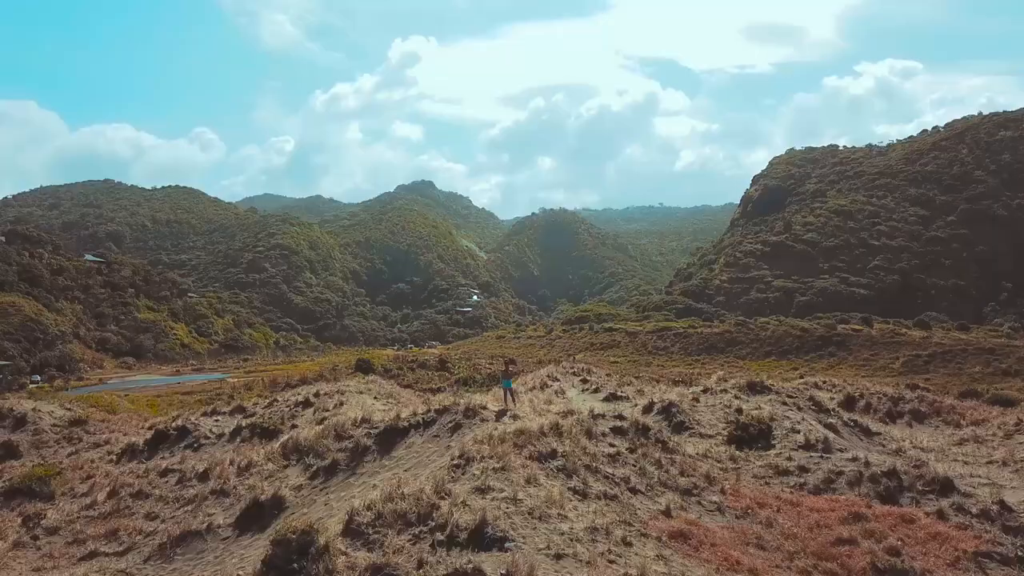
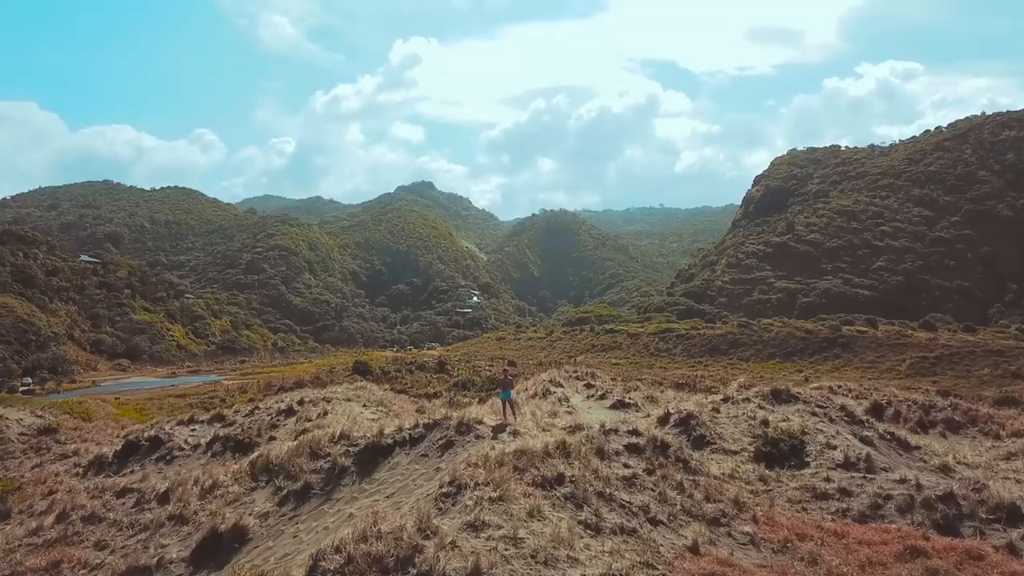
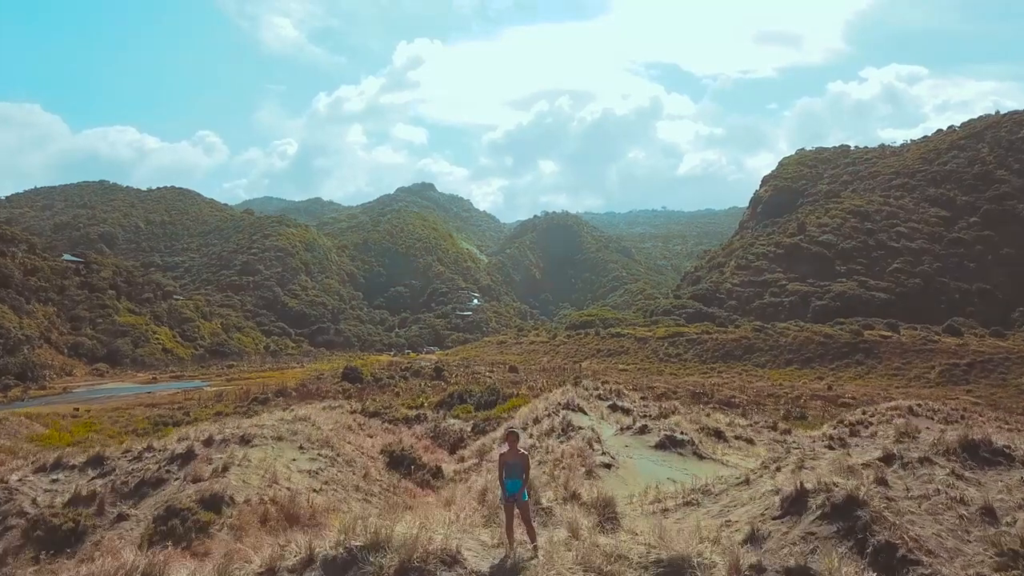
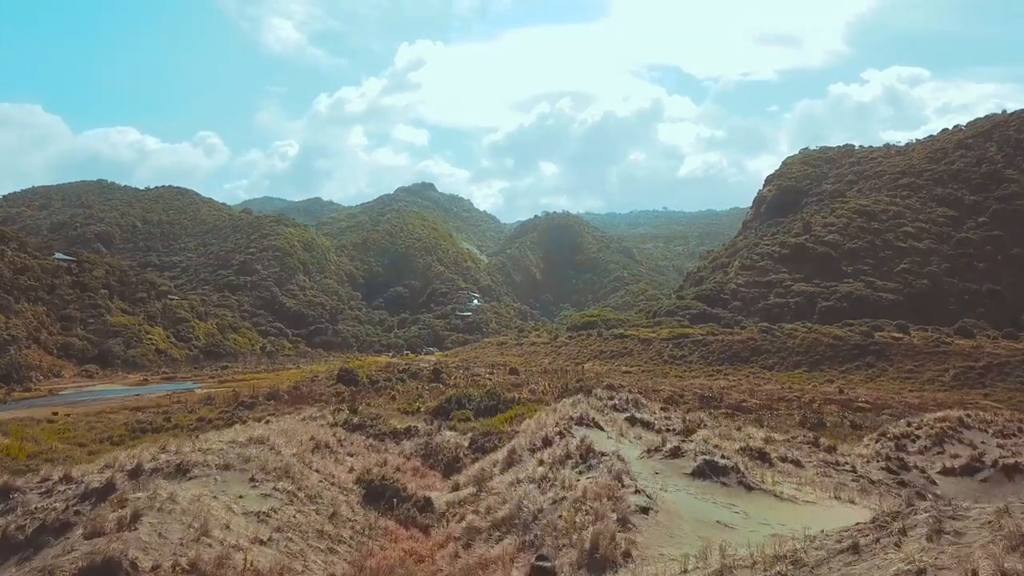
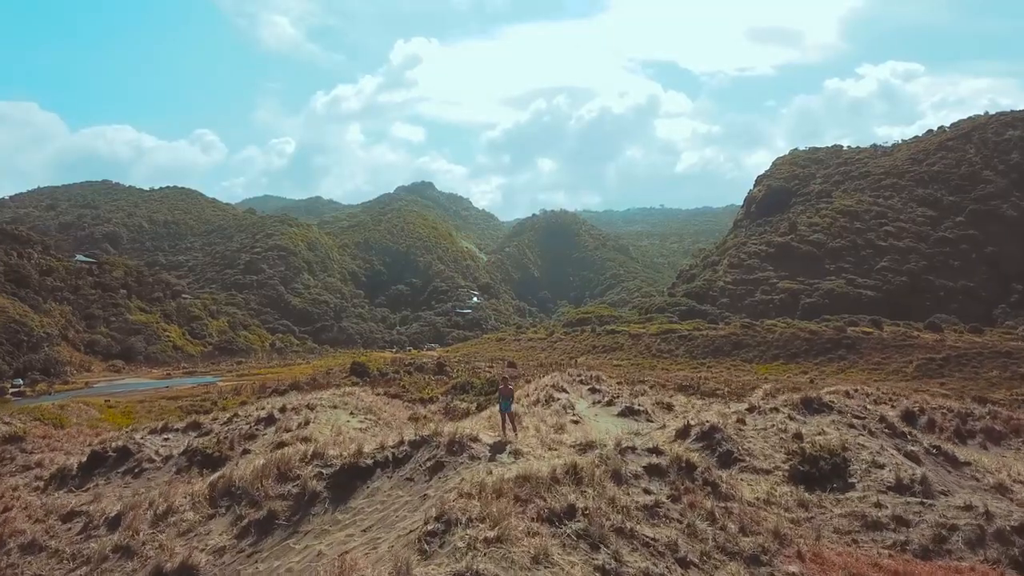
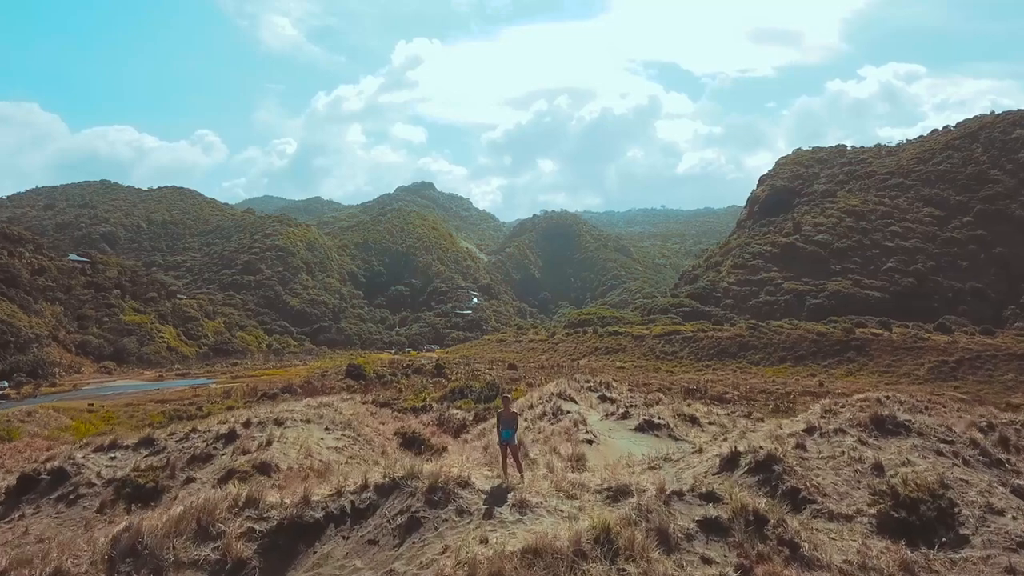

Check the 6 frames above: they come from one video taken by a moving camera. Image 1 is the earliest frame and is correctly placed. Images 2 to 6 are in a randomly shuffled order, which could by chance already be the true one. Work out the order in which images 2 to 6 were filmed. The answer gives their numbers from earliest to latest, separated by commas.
2, 5, 6, 3, 4
